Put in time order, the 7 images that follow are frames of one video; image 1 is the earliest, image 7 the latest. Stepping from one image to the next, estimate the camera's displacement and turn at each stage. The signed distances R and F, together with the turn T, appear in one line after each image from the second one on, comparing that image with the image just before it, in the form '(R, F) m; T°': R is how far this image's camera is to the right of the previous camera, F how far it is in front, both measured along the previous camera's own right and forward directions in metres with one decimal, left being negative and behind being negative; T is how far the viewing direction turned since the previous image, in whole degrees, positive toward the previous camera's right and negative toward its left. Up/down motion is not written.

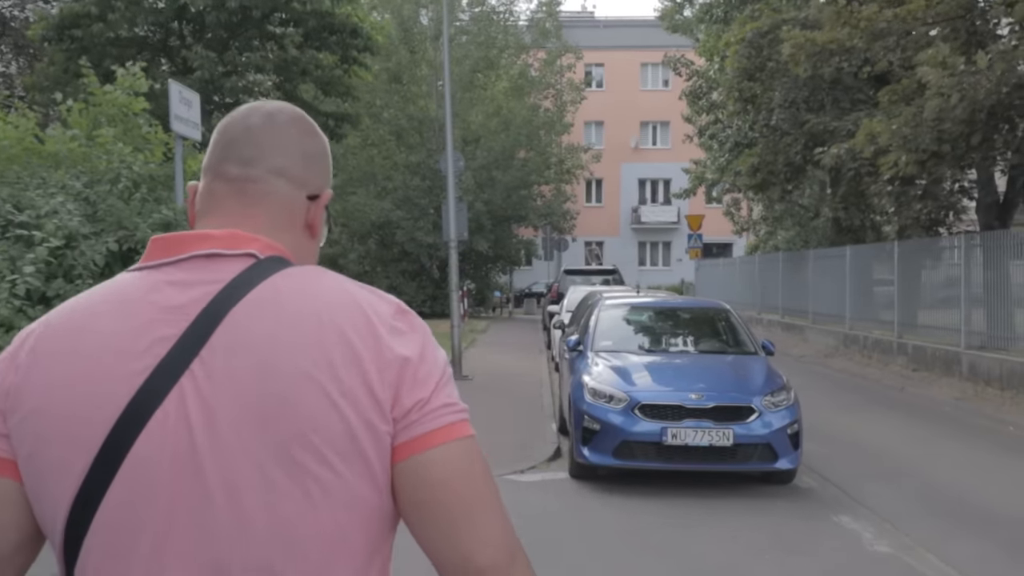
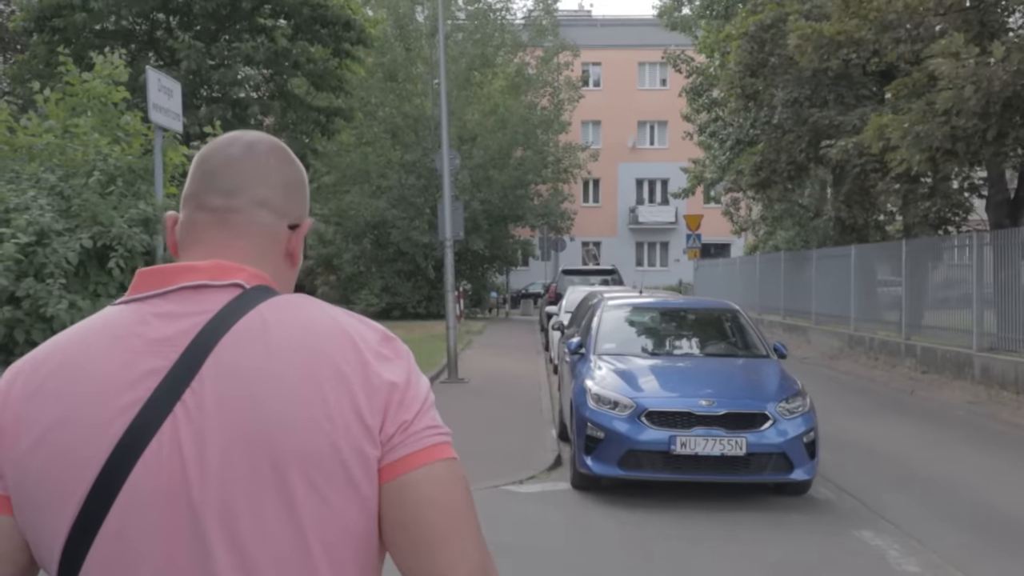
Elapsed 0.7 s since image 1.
(0.0, +0.5) m; 0°
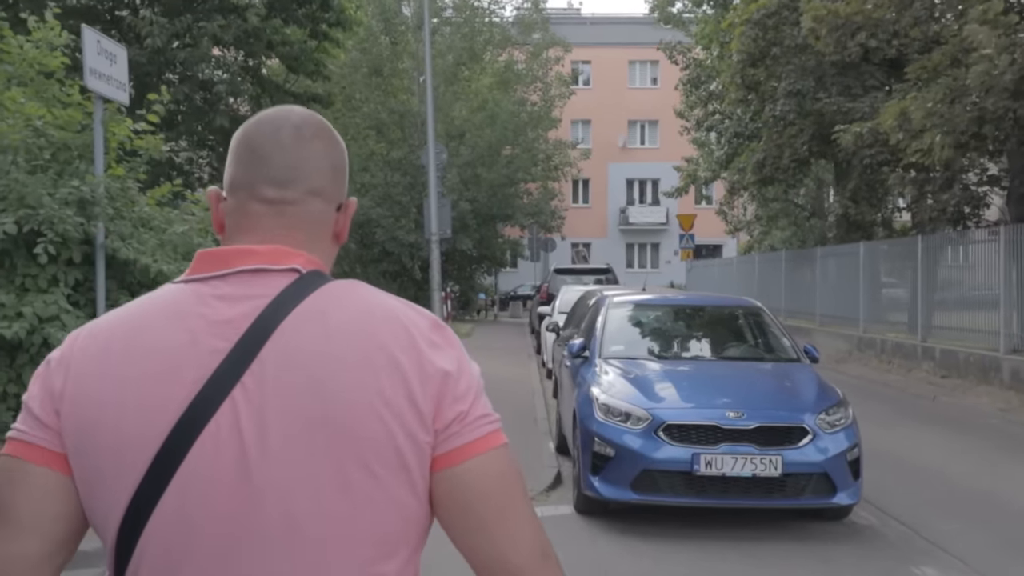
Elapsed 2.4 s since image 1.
(0.0, +1.1) m; +1°
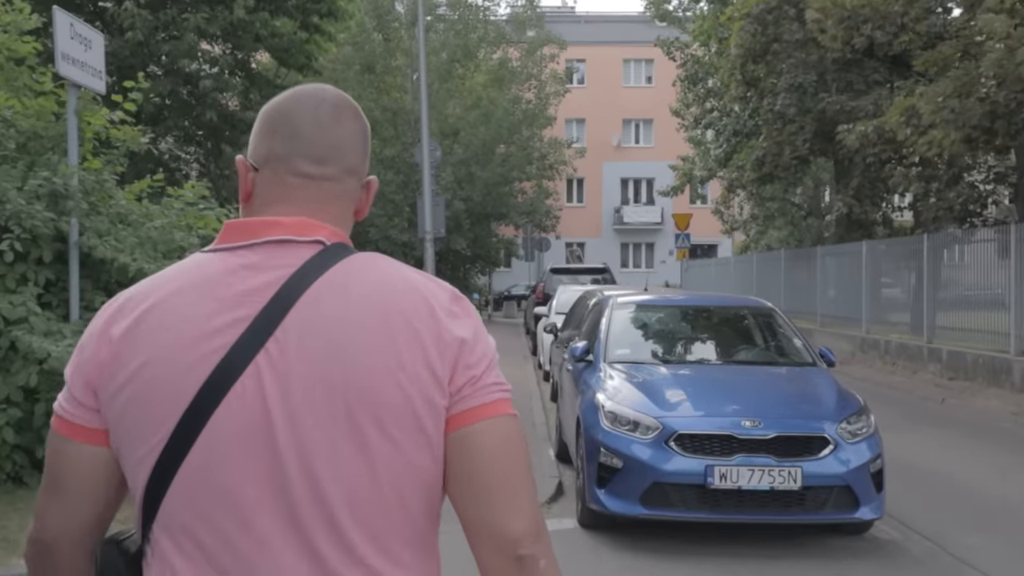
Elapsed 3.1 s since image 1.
(0.0, +0.4) m; 0°
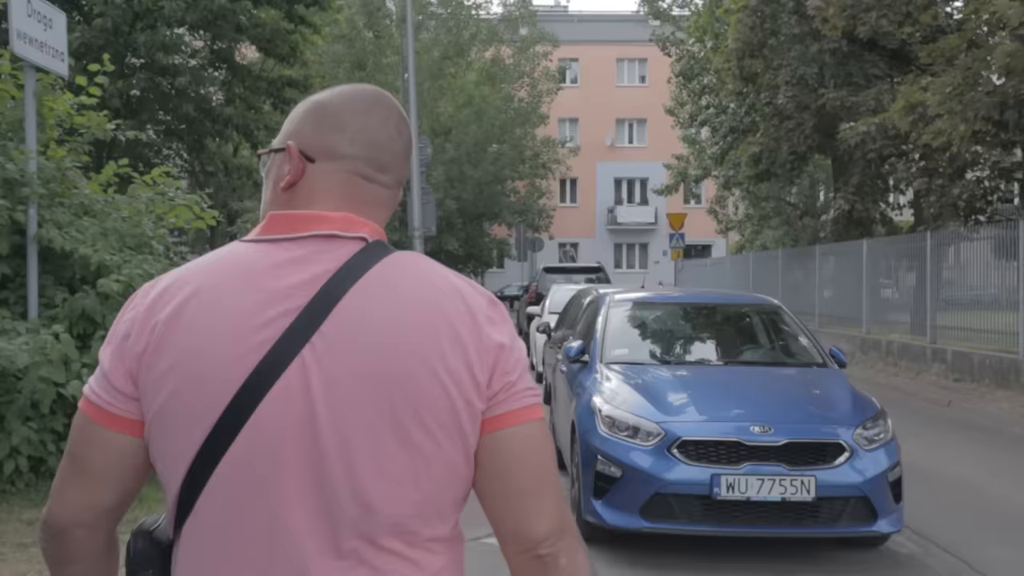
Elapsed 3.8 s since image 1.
(0.0, +0.4) m; 0°
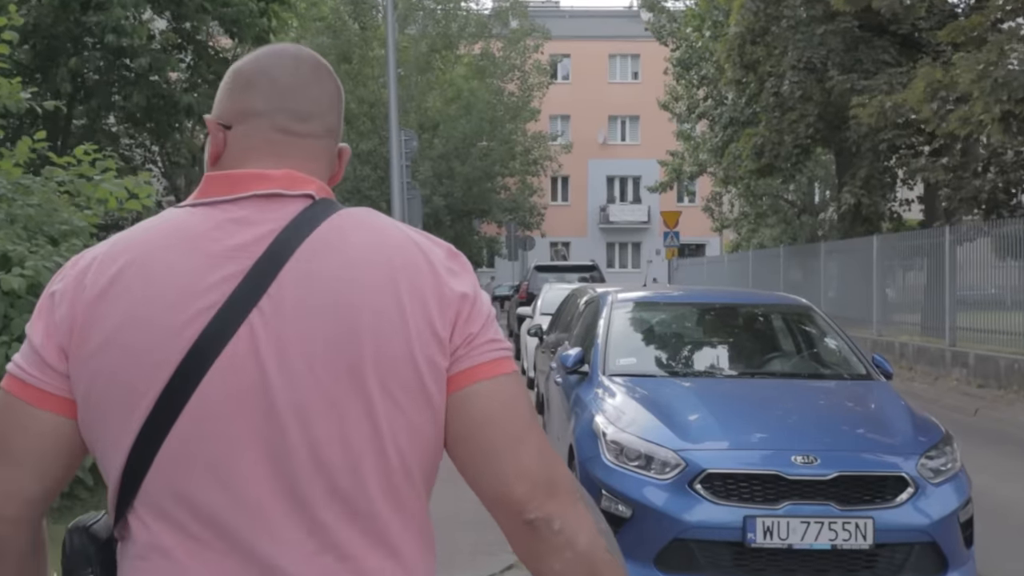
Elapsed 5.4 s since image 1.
(0.0, +1.0) m; 0°
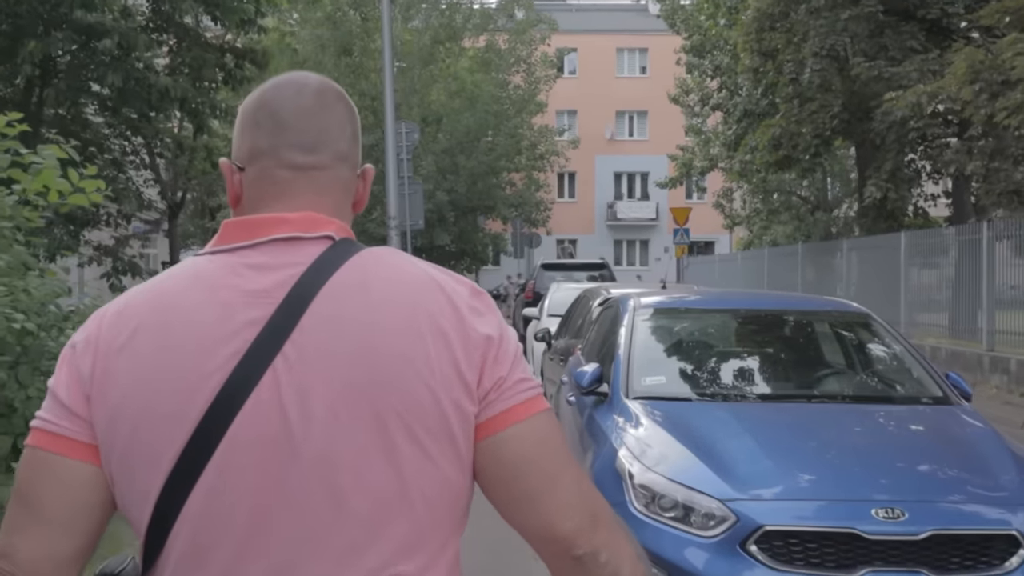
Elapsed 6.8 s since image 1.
(0.0, +0.9) m; 0°
